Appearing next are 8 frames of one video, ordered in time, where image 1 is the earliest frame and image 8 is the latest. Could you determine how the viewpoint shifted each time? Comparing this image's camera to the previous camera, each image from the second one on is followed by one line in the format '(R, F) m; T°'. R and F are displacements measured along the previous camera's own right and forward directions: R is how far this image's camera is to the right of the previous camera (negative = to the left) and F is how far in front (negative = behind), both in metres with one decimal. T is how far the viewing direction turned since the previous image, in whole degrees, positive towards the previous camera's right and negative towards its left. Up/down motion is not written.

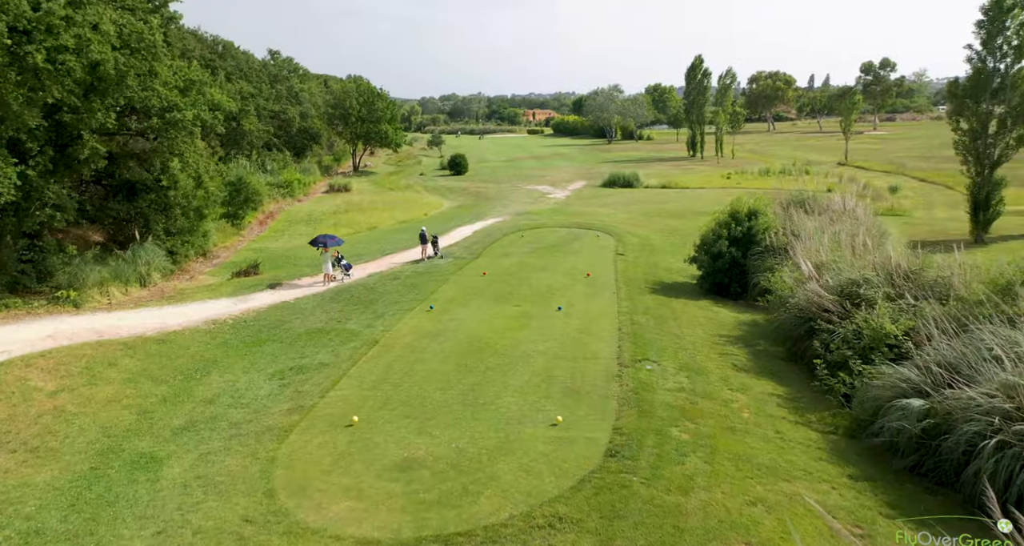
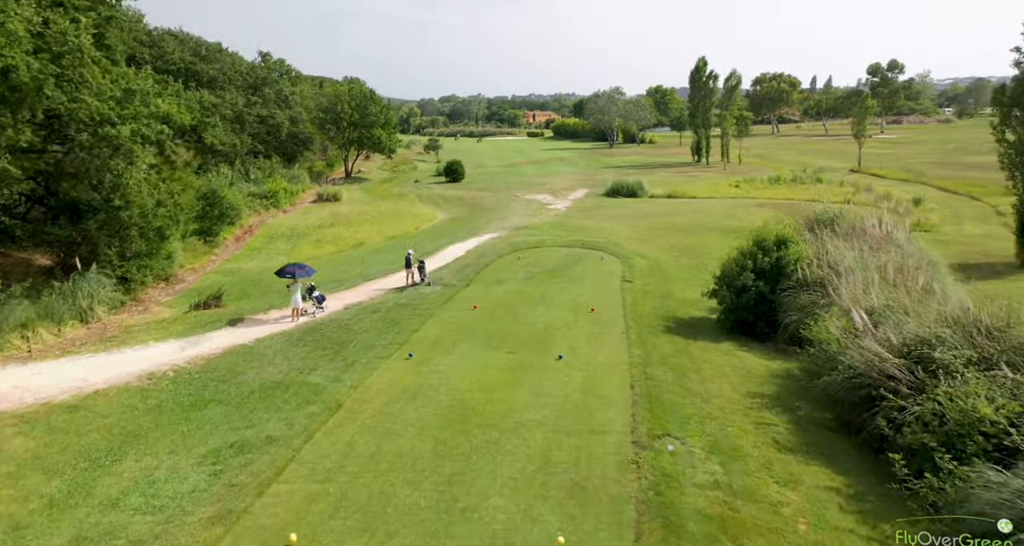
(+0.2, +2.3) m; 0°
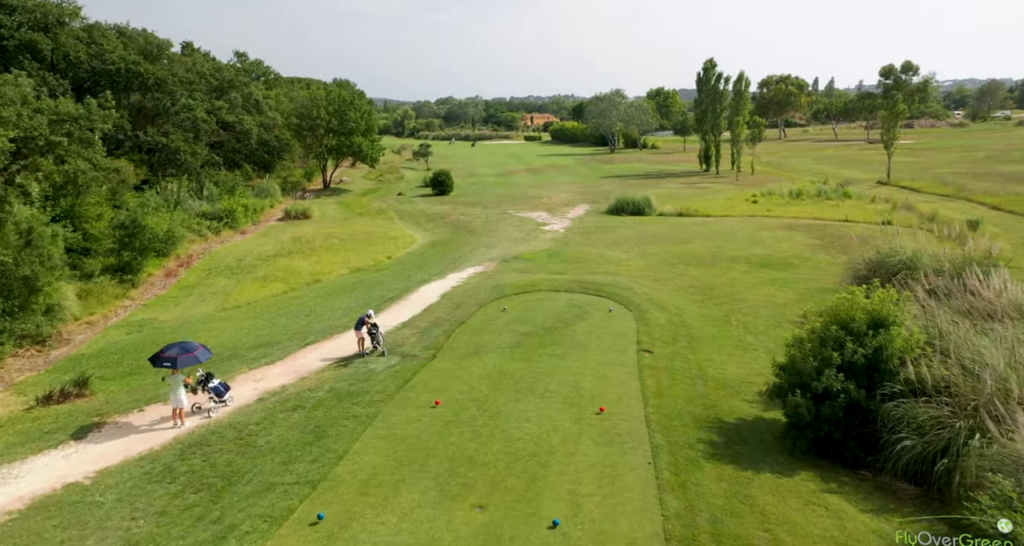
(+0.4, +5.0) m; 0°
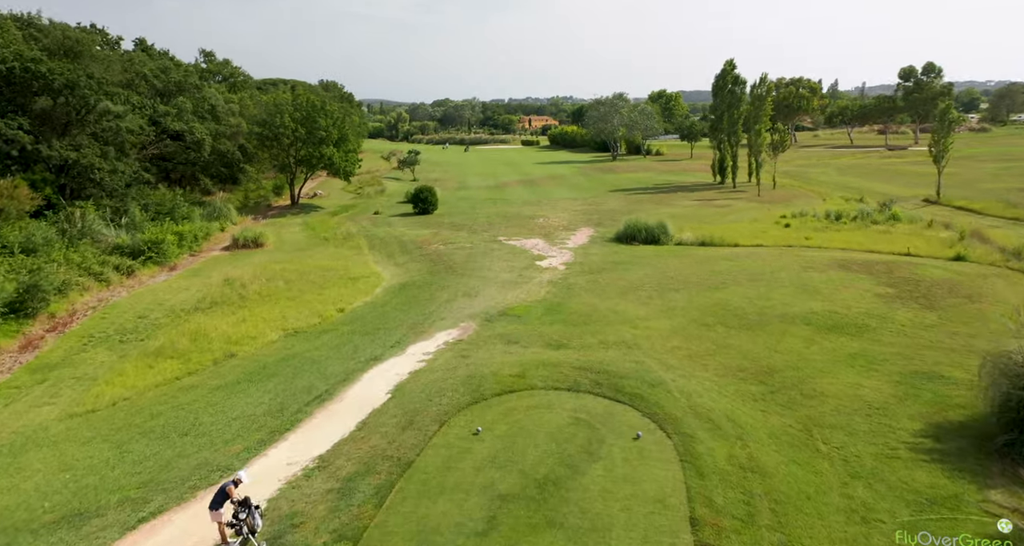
(+0.4, +6.5) m; 0°
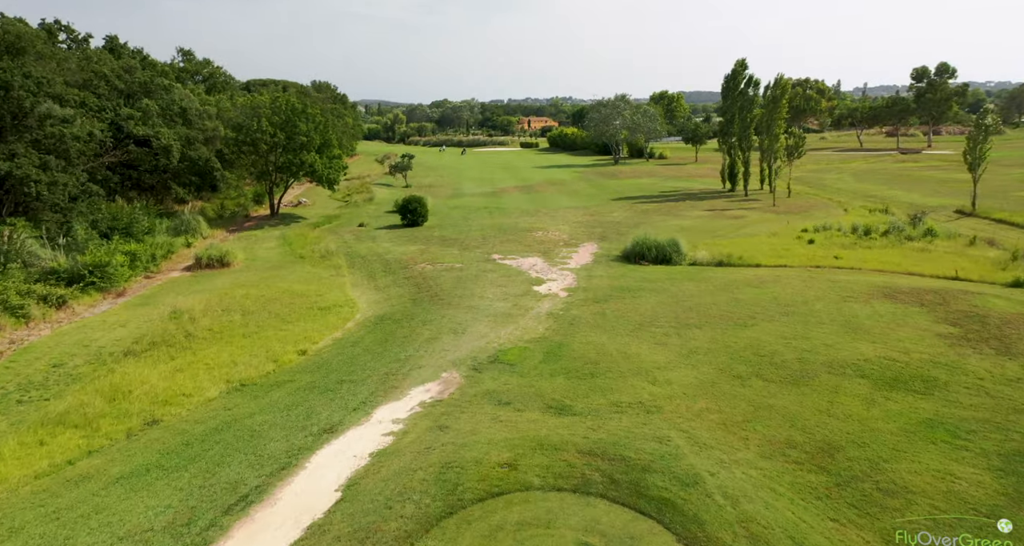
(+0.2, +3.6) m; 0°
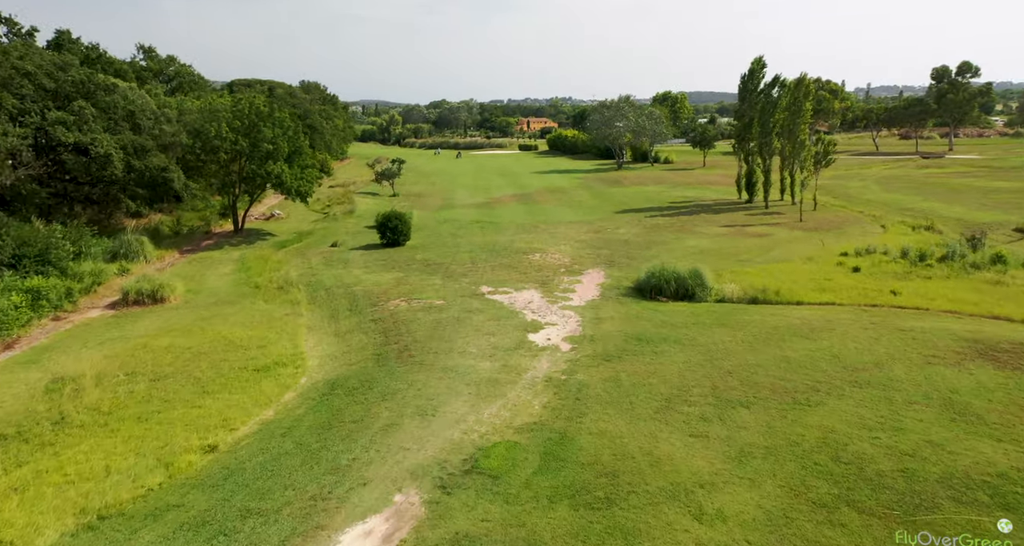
(+0.3, +5.3) m; 0°
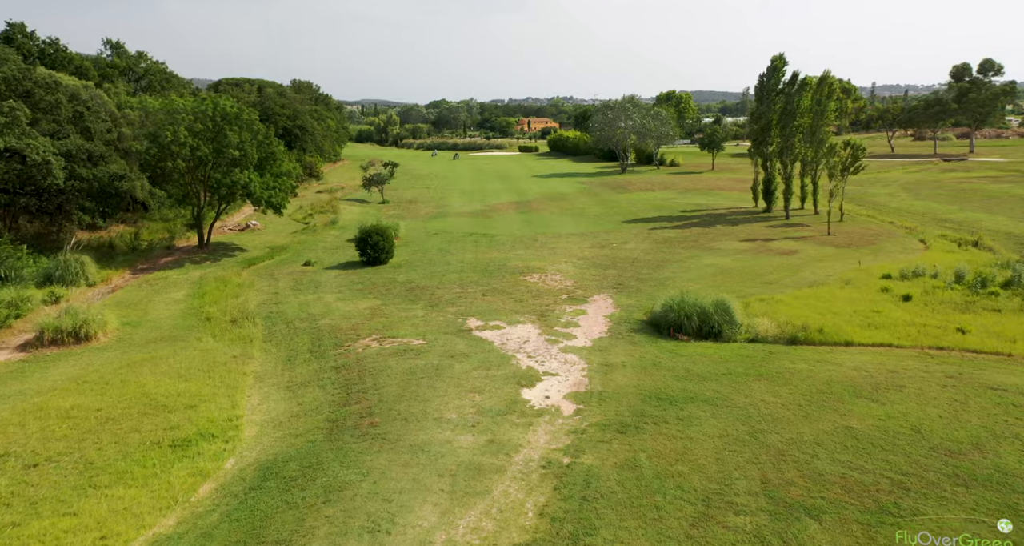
(+0.3, +4.2) m; 0°
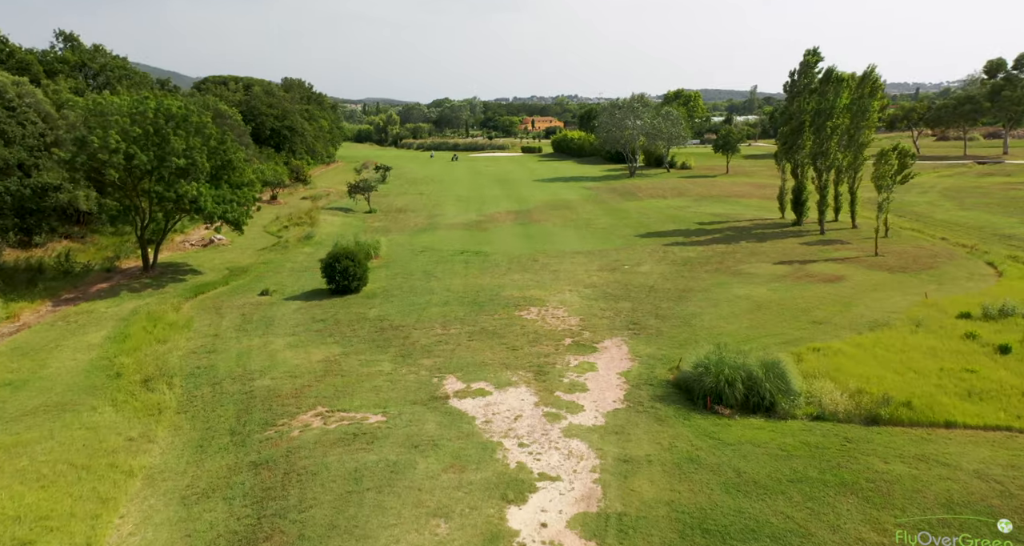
(+0.4, +5.4) m; 0°
